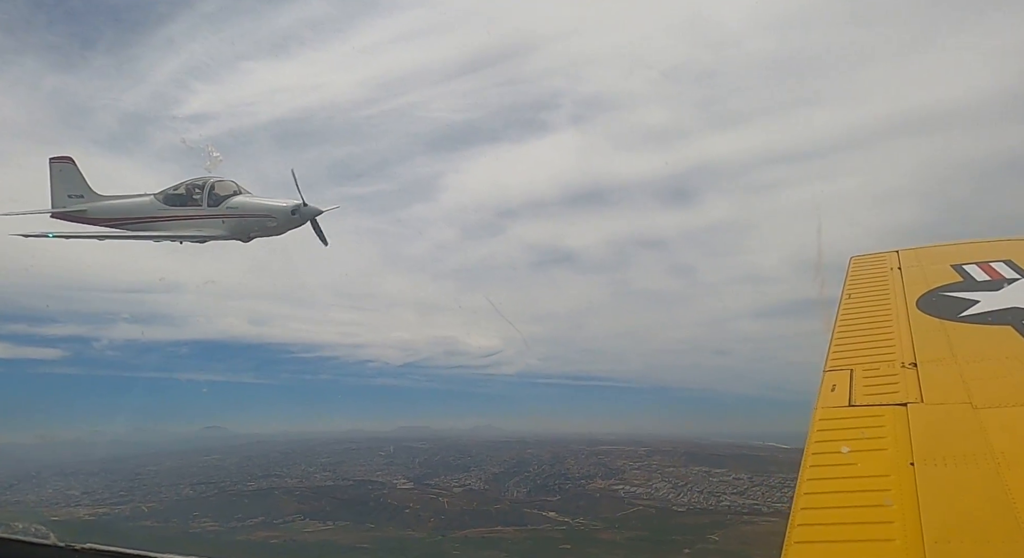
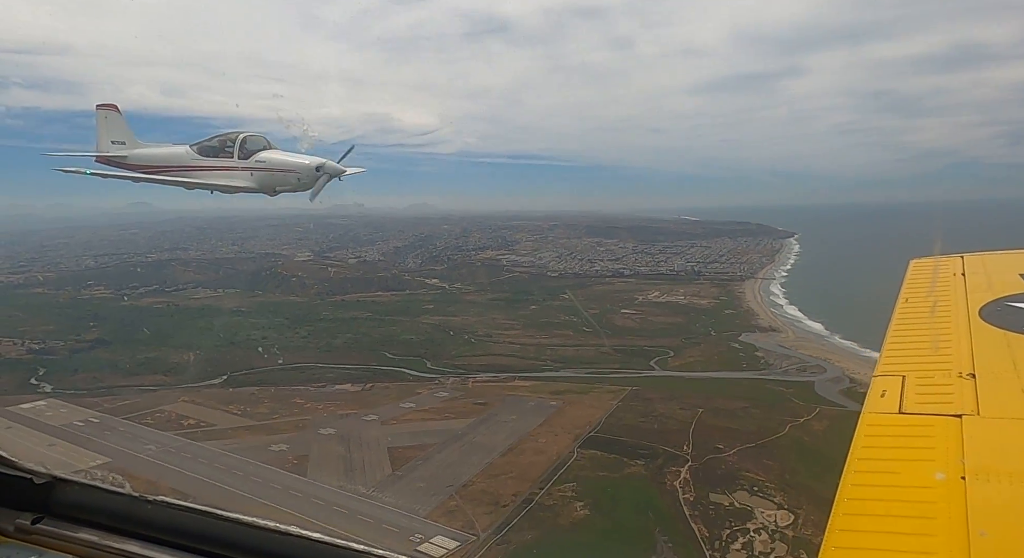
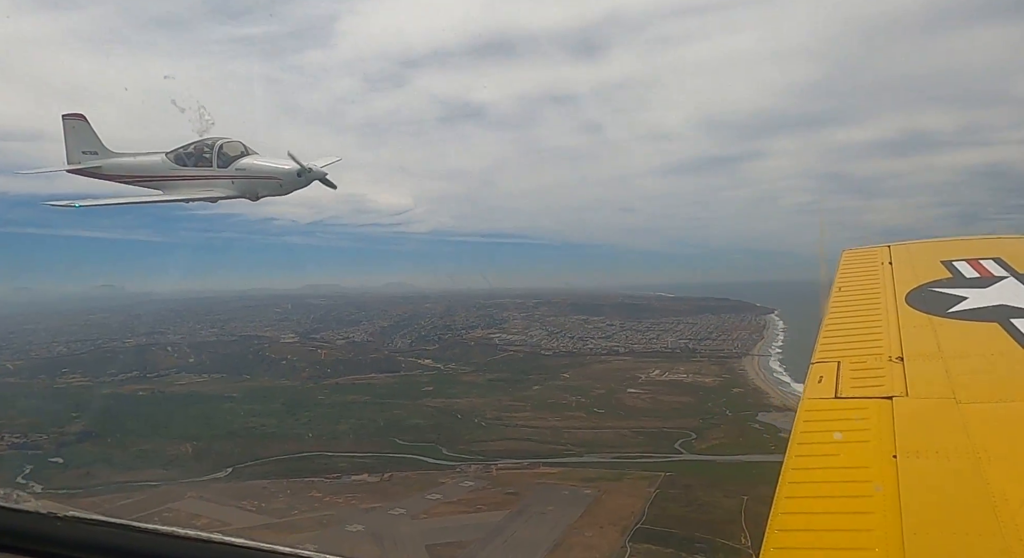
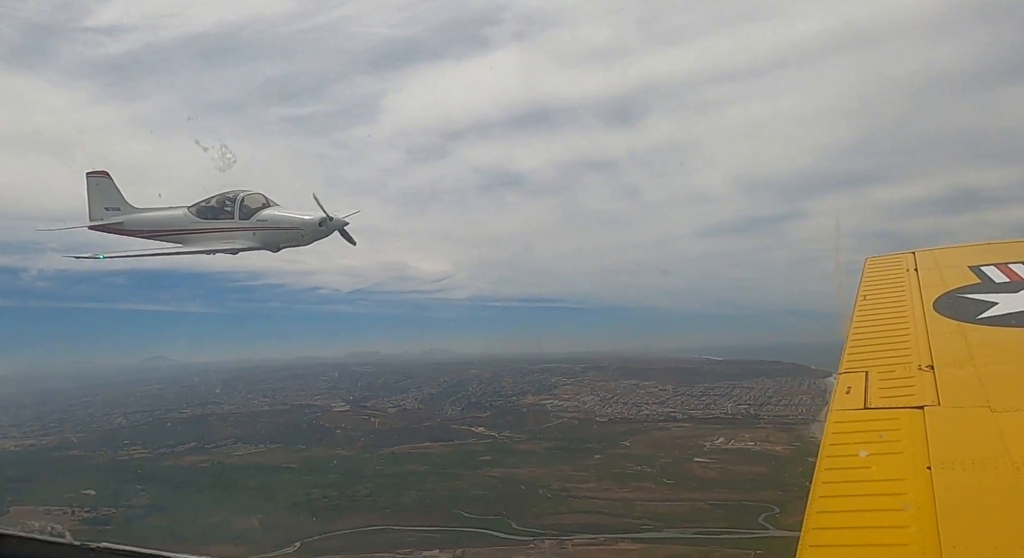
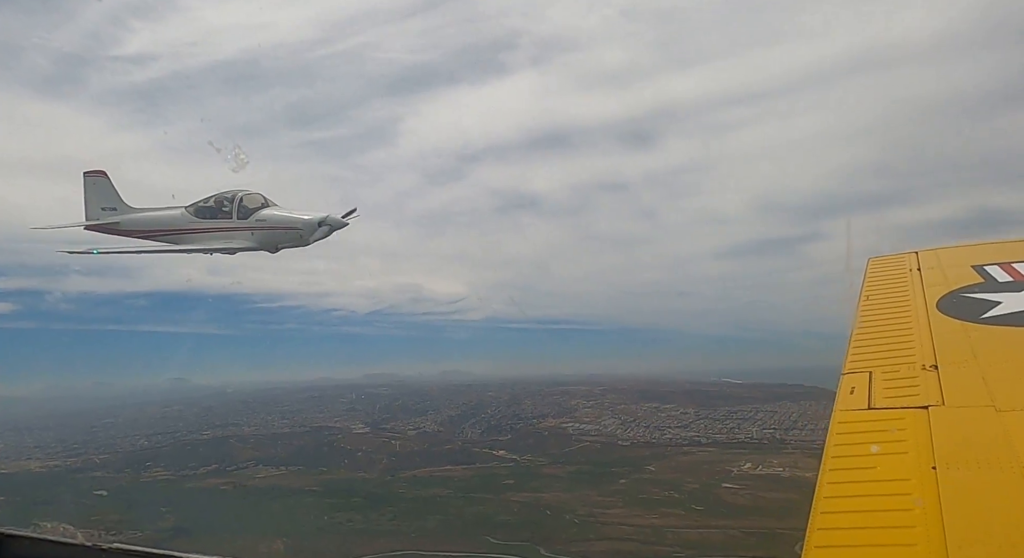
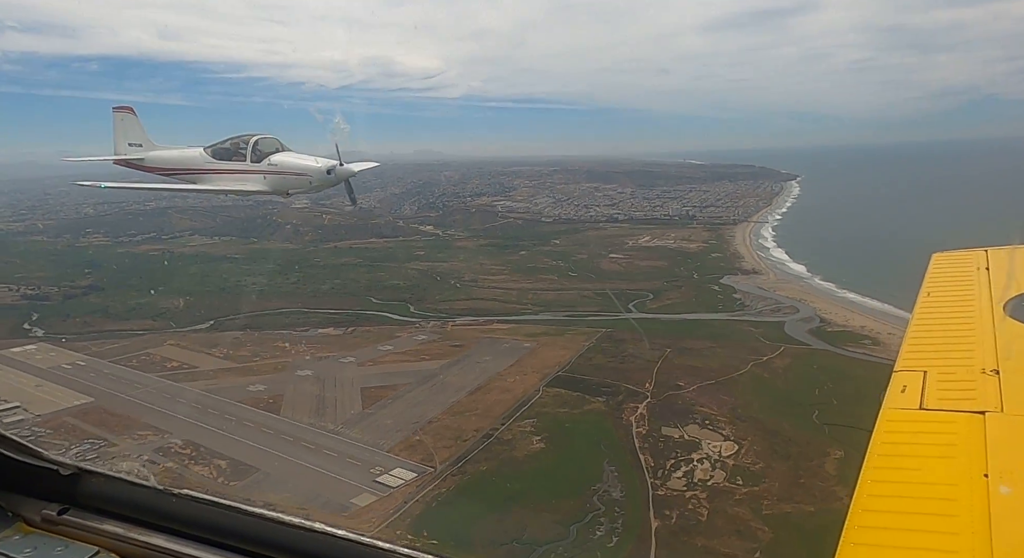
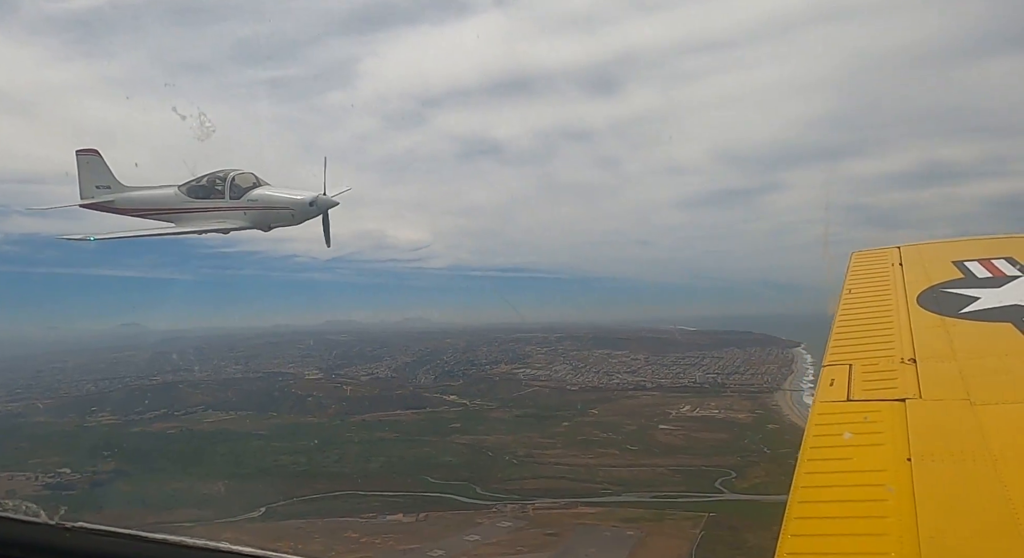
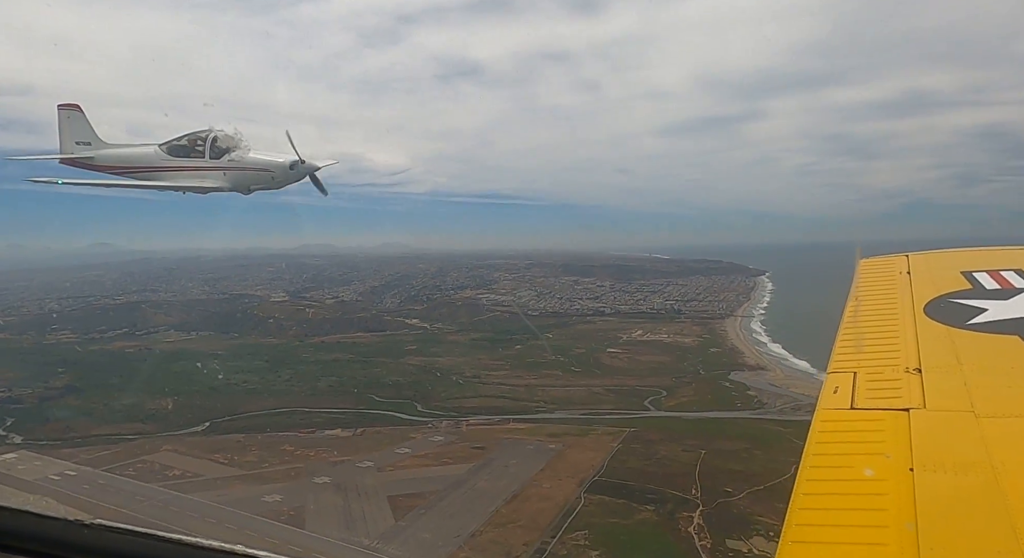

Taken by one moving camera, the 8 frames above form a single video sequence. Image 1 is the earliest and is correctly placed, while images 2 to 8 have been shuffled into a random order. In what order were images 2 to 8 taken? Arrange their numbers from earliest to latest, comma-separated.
5, 4, 7, 3, 8, 2, 6
